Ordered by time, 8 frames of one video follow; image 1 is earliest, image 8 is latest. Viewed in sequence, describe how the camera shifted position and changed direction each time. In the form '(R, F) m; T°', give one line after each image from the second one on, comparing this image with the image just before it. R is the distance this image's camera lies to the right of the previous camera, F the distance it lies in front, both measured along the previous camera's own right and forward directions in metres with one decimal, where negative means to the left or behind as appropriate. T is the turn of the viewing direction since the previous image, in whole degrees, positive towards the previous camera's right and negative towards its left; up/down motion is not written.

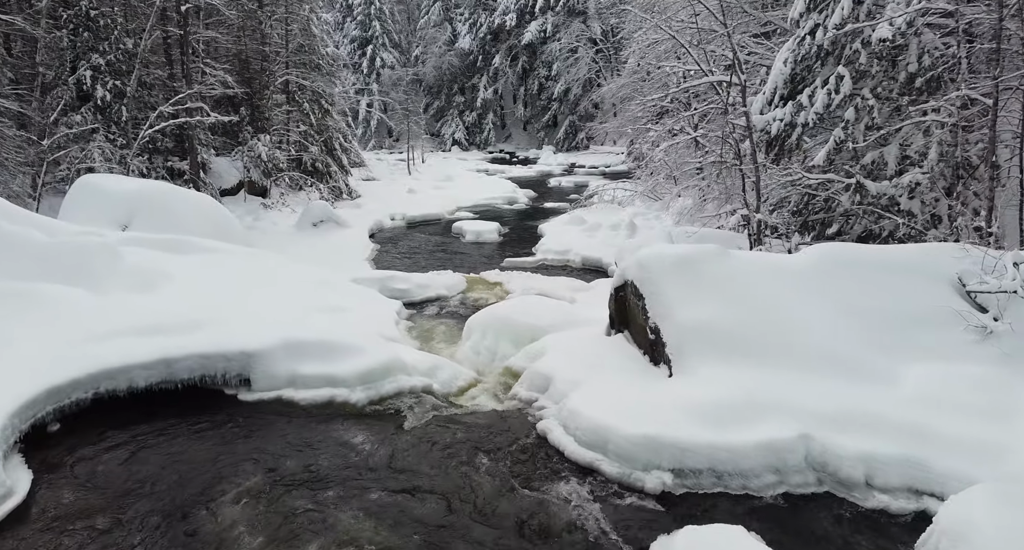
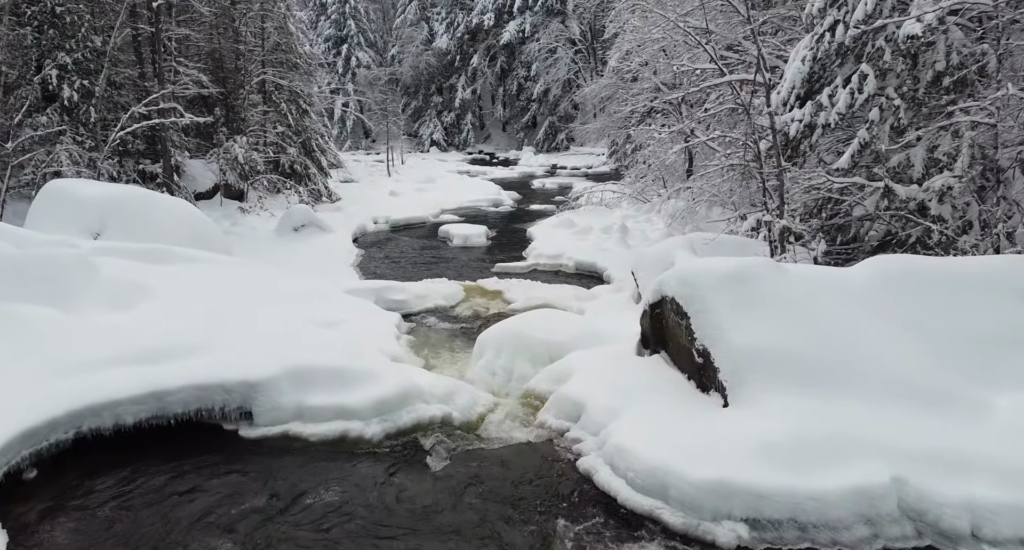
(-0.4, +0.4) m; +2°
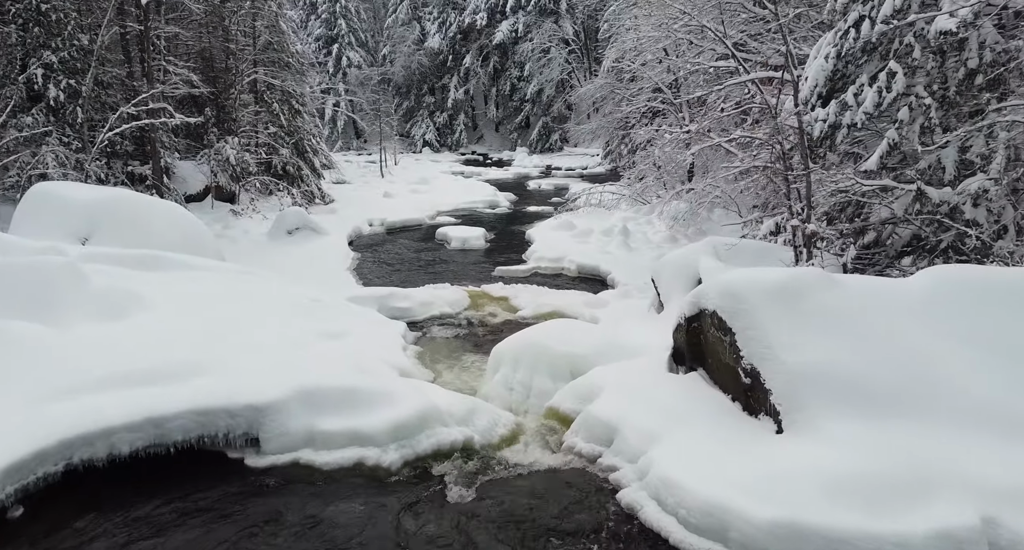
(-0.2, +0.3) m; +1°
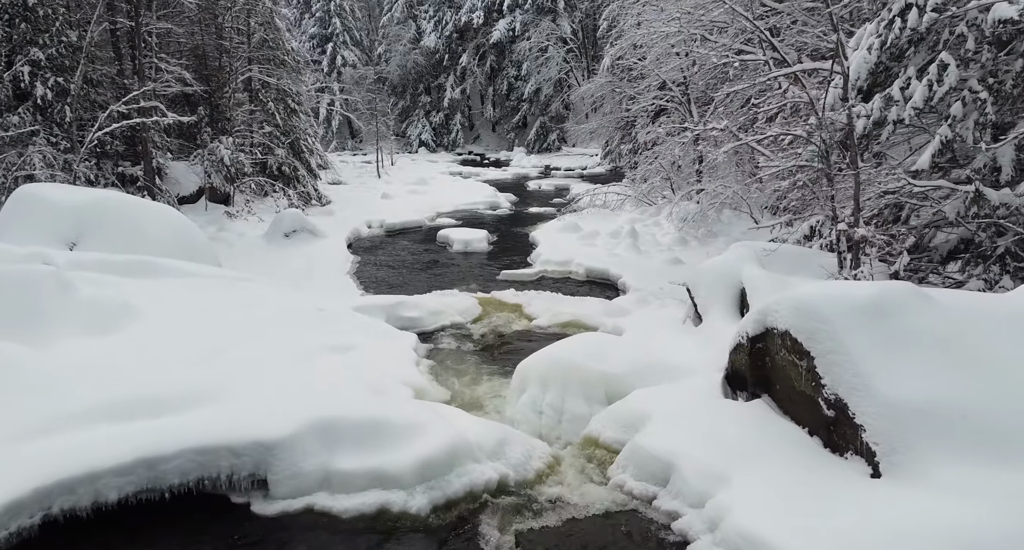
(-0.3, +0.5) m; +1°
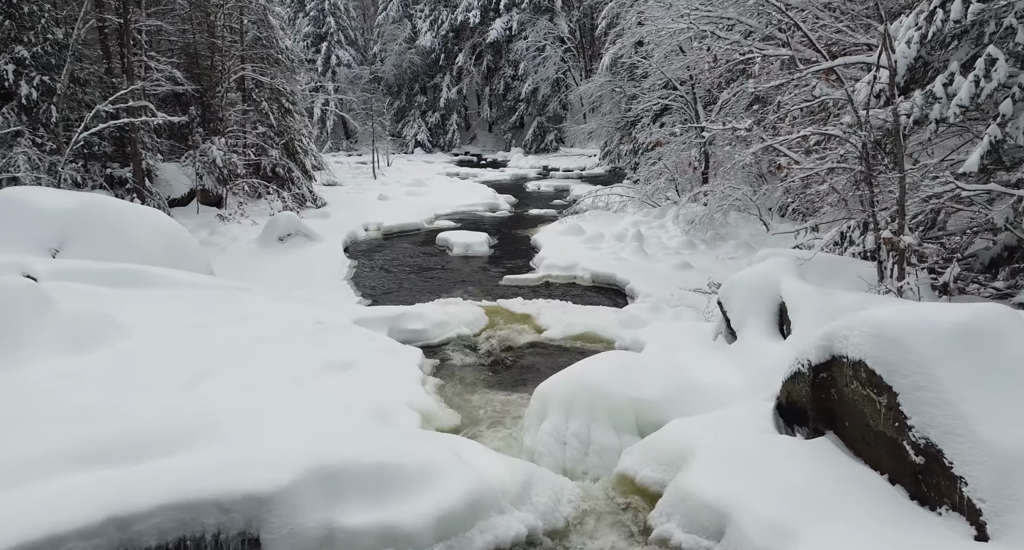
(-0.2, +0.5) m; 0°
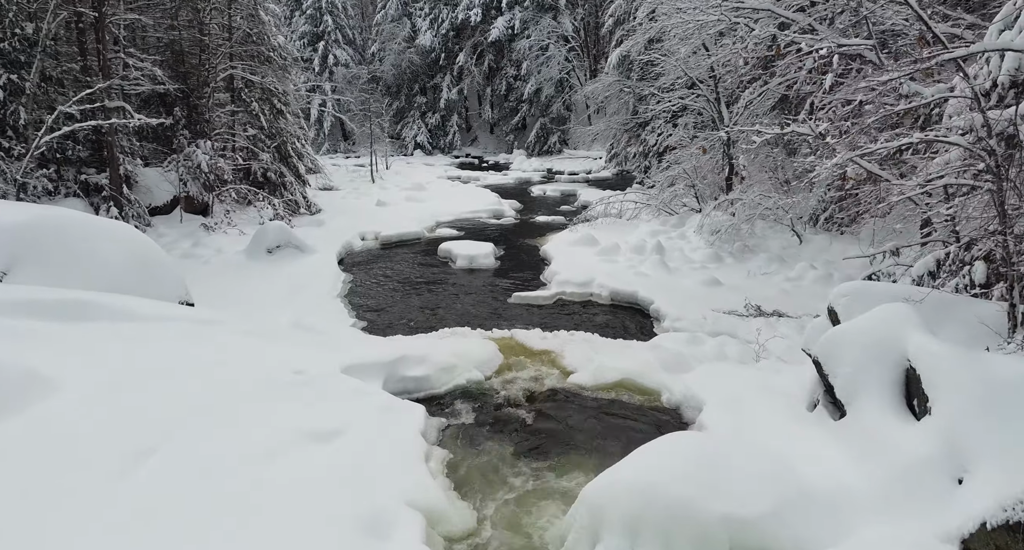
(-0.2, +1.3) m; 0°
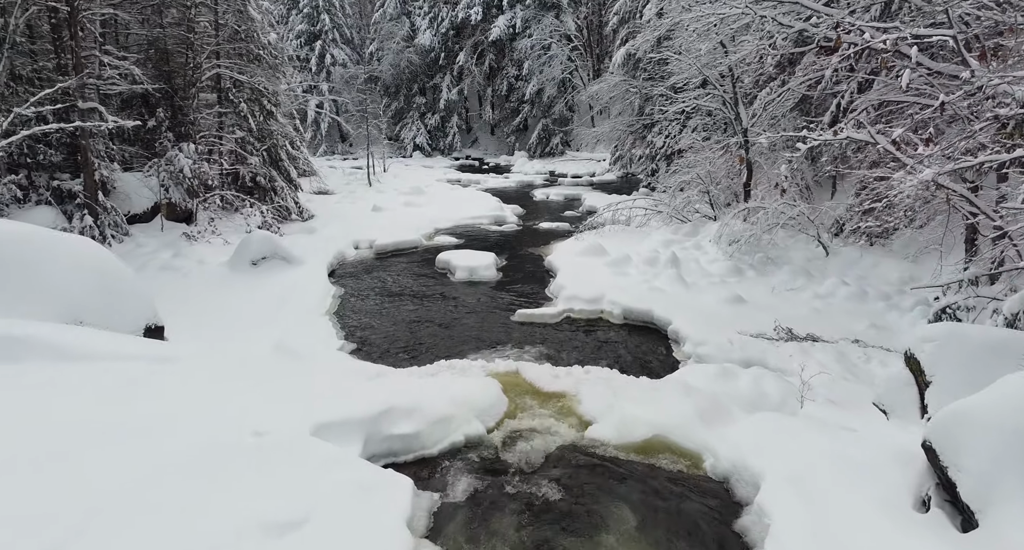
(-0.1, +1.0) m; 0°
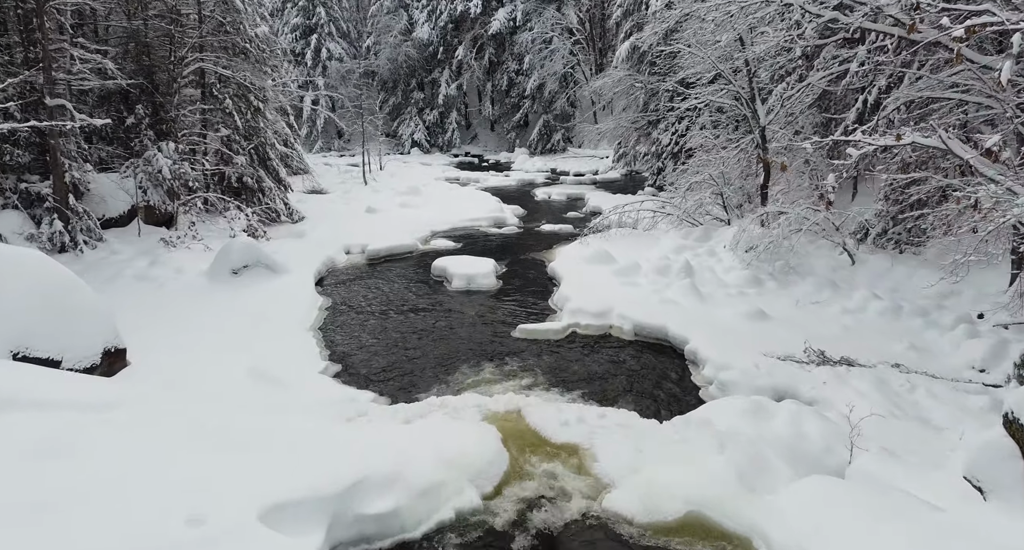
(0.0, +1.0) m; 0°
